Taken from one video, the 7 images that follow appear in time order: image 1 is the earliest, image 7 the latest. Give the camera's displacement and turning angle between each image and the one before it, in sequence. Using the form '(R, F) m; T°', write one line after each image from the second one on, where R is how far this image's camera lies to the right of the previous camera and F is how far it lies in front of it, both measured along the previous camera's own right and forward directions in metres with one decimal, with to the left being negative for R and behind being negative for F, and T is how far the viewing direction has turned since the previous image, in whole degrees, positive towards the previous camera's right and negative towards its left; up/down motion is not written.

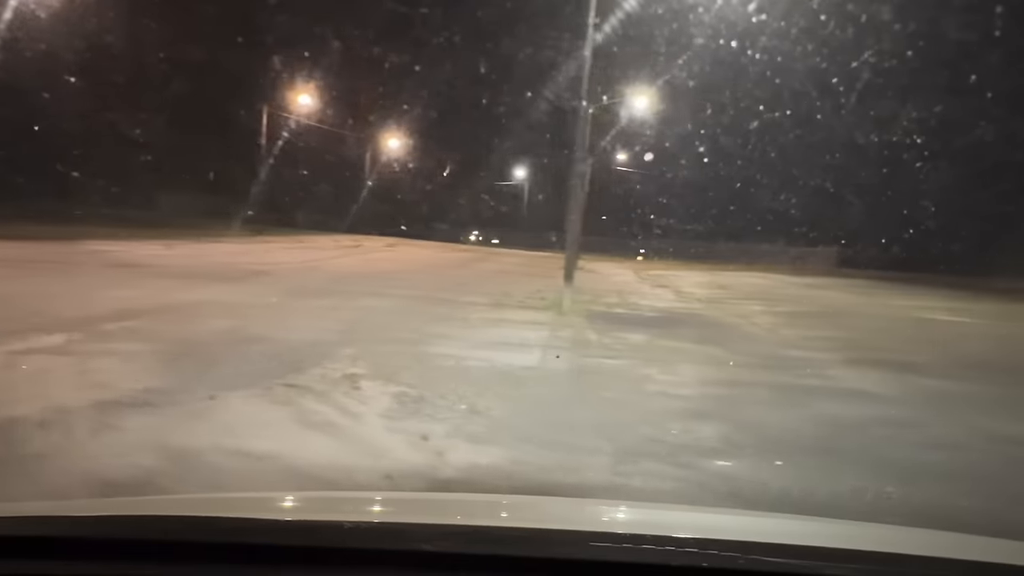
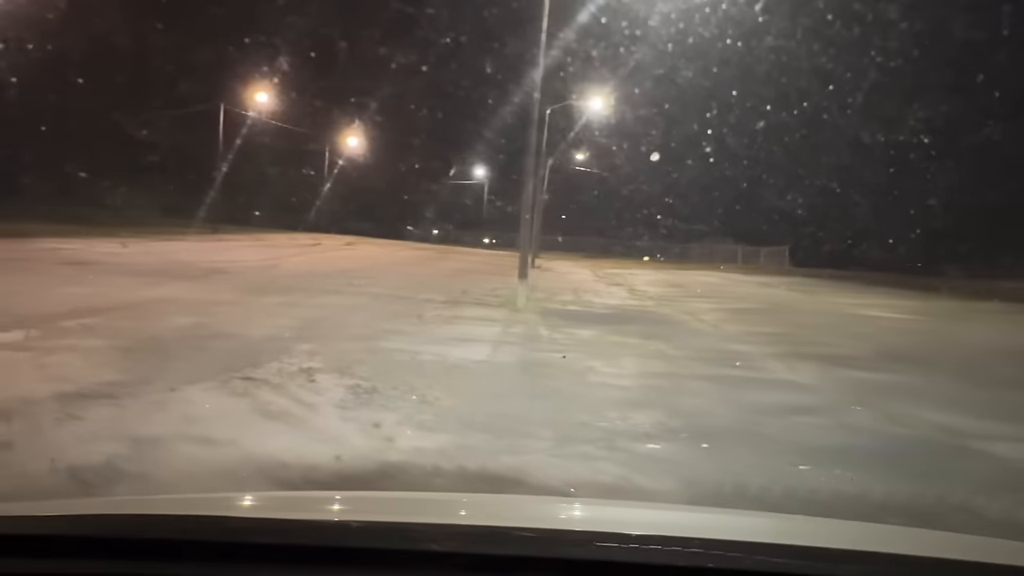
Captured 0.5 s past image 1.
(+0.2, -0.5) m; +2°
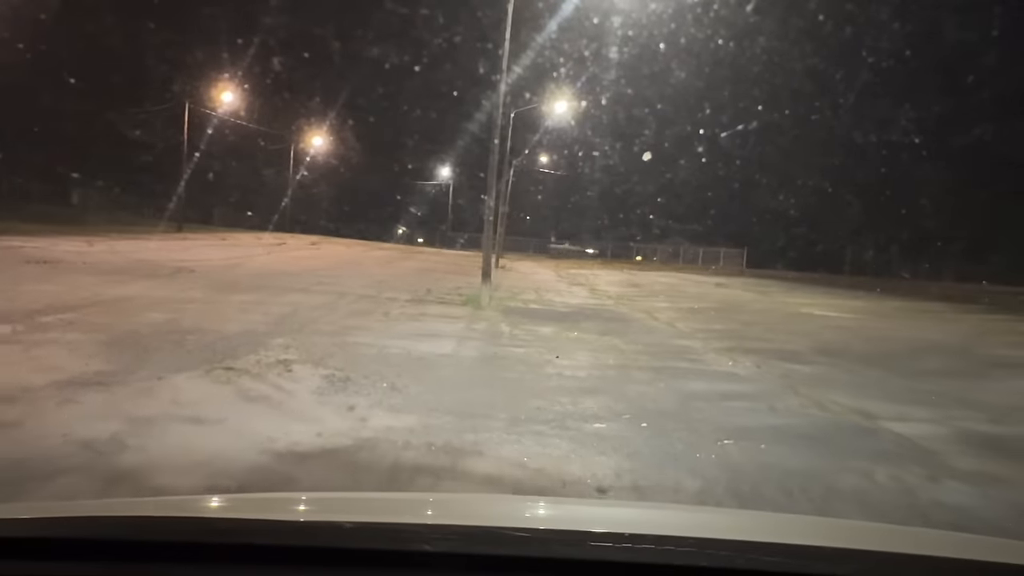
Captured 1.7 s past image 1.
(0.0, -0.9) m; +2°
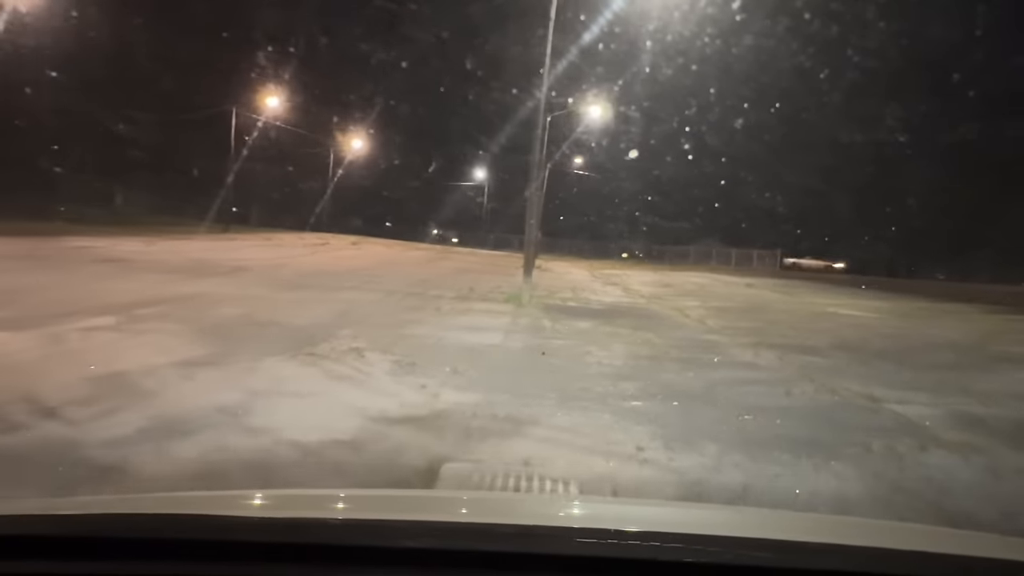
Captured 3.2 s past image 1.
(-0.2, -1.5) m; -2°
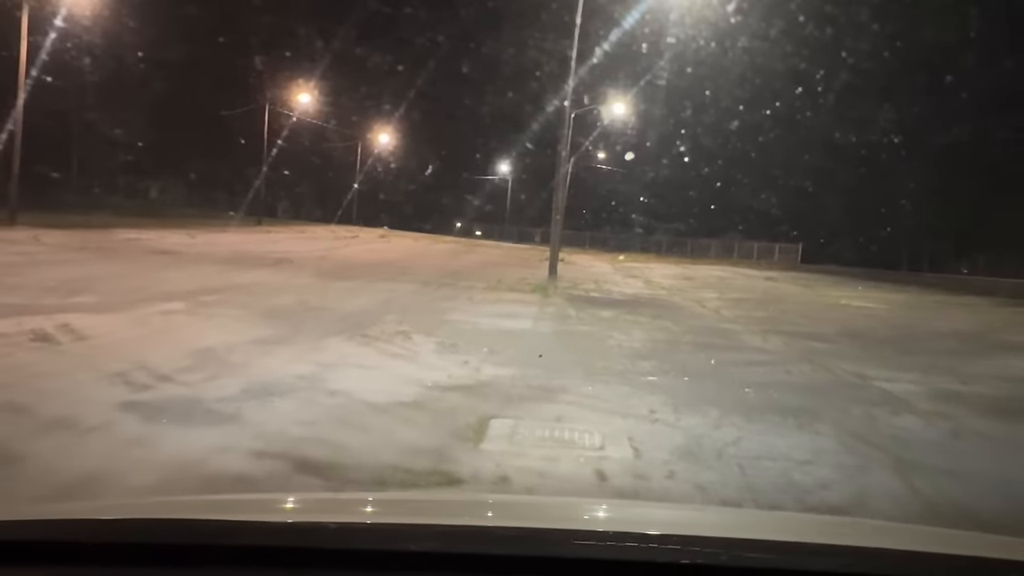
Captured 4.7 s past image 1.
(-0.1, -1.6) m; -1°
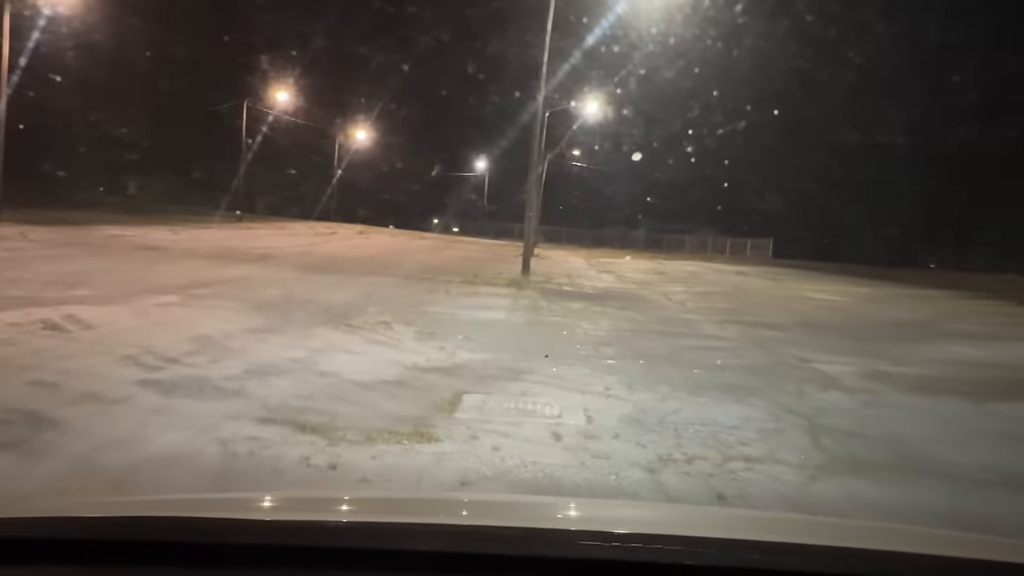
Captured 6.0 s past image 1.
(+0.1, -1.2) m; +1°
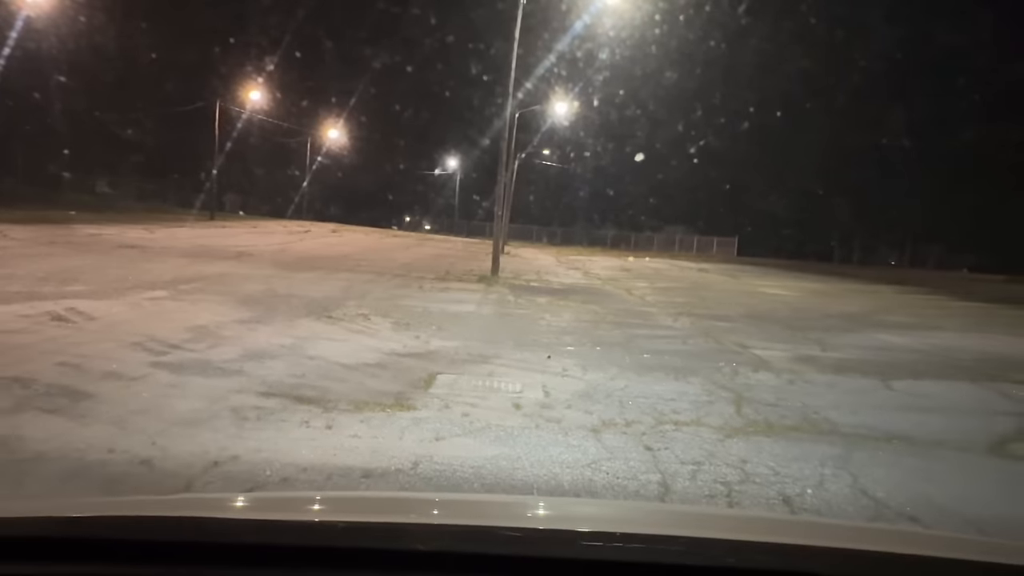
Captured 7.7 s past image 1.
(0.0, -1.3) m; +2°
